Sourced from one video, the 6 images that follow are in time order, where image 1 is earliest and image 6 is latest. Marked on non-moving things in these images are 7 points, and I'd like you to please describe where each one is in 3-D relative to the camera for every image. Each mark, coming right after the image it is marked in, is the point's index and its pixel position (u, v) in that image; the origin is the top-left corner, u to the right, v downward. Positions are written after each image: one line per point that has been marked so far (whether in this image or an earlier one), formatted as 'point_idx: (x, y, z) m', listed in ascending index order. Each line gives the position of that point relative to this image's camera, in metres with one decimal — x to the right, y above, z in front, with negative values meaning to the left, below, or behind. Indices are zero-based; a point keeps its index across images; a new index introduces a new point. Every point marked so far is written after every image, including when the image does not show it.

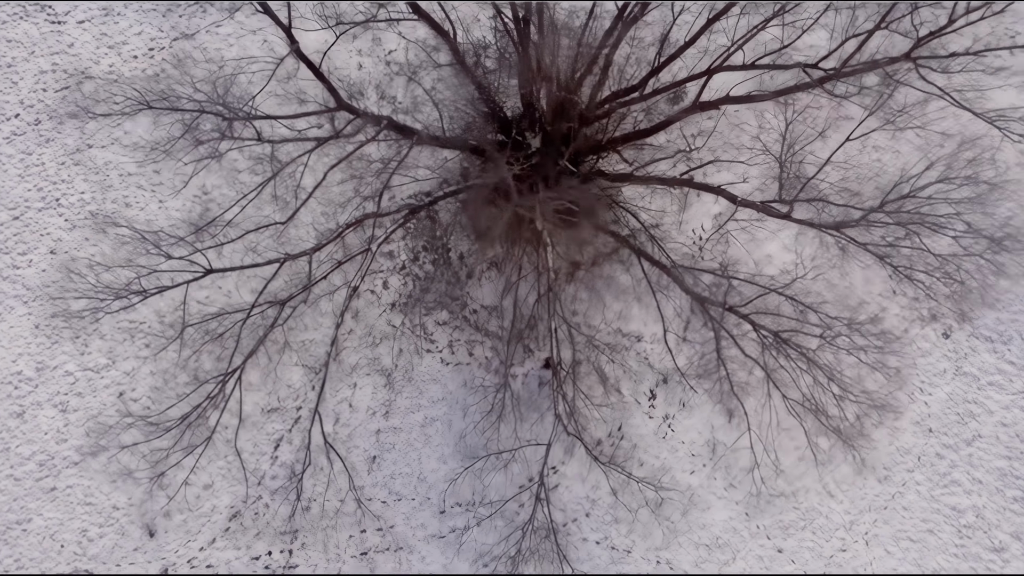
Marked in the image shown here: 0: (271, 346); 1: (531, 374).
0: (-2.0, -0.5, +5.6) m
1: (+0.2, -0.8, +5.9) m
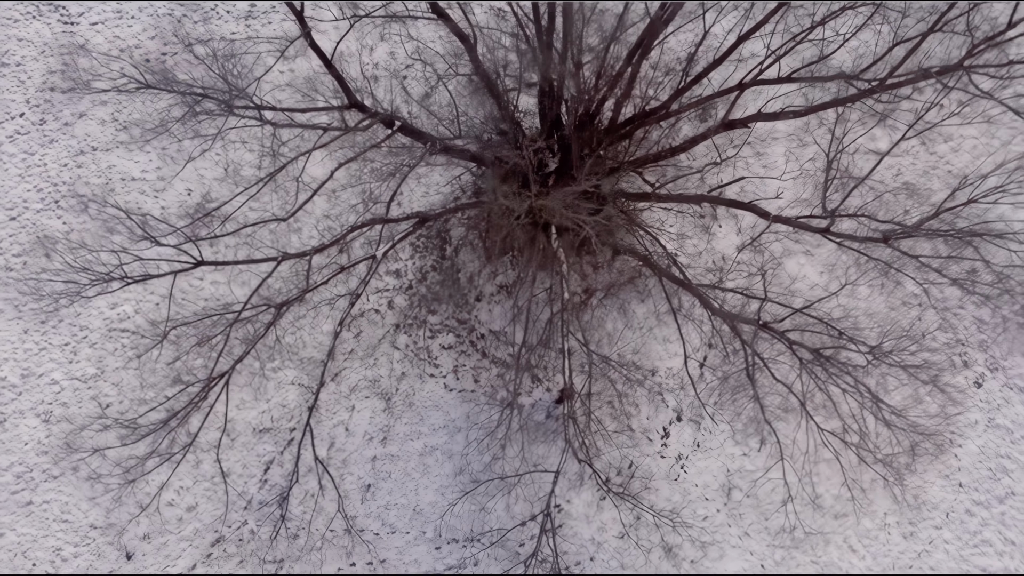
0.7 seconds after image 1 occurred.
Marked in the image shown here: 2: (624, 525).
0: (-2.0, -0.6, +5.3) m
1: (+0.2, -1.0, +5.6) m
2: (+1.0, -2.0, +5.6) m
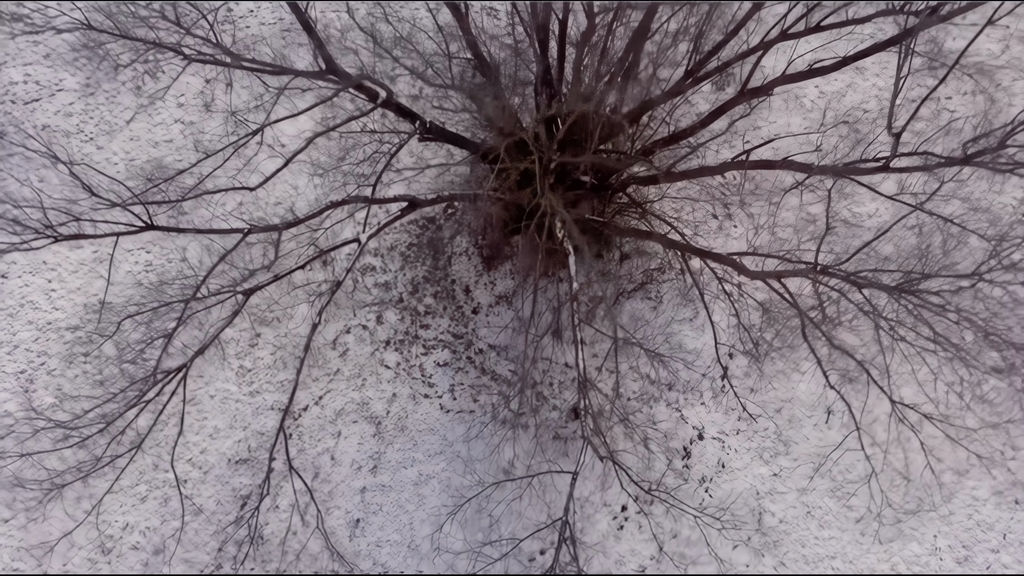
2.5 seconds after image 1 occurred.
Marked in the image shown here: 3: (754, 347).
0: (-2.0, -0.7, +4.8) m
1: (+0.3, -1.1, +5.0) m
2: (+1.0, -2.1, +5.1) m
3: (+2.0, -0.5, +5.5) m
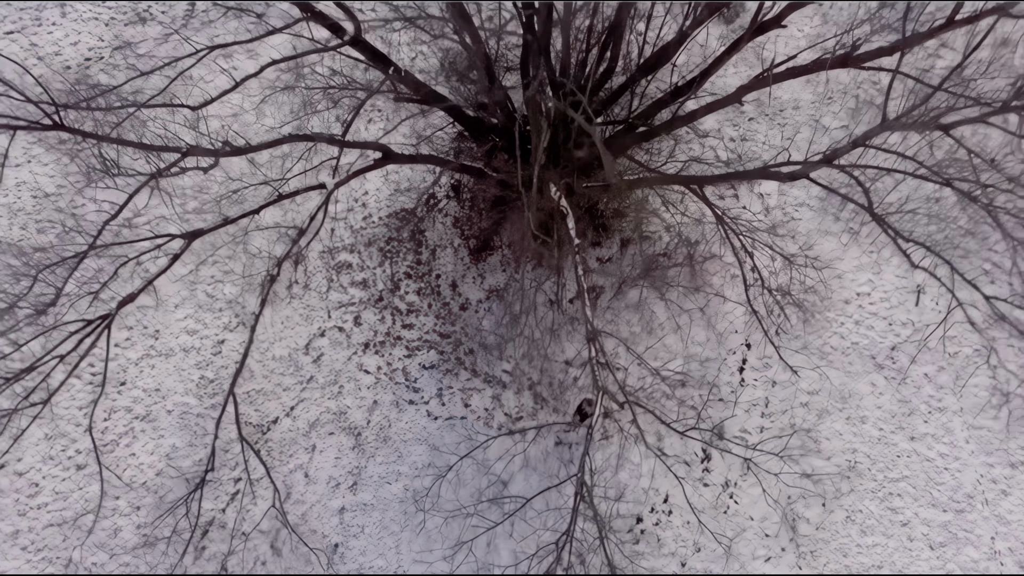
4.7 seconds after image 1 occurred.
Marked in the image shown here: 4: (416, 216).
0: (-2.0, -0.7, +4.3) m
1: (+0.2, -1.0, +4.5) m
2: (+1.1, -2.0, +4.5) m
3: (+2.0, -0.4, +5.0) m
4: (-0.7, +0.5, +4.8) m
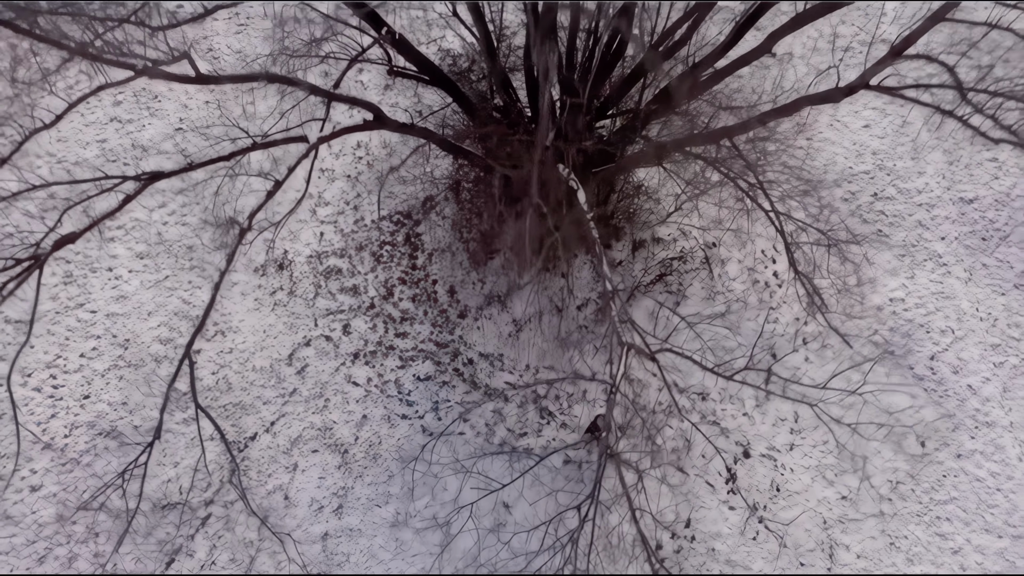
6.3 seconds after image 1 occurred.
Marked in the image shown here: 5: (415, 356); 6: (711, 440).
0: (-2.0, -0.7, +3.9) m
1: (+0.2, -1.0, +4.1) m
2: (+1.1, -2.0, +4.0) m
3: (+2.0, -0.4, +4.5) m
4: (-0.7, +0.5, +4.5) m
5: (-0.6, -0.4, +4.3) m
6: (+1.3, -1.0, +4.4) m
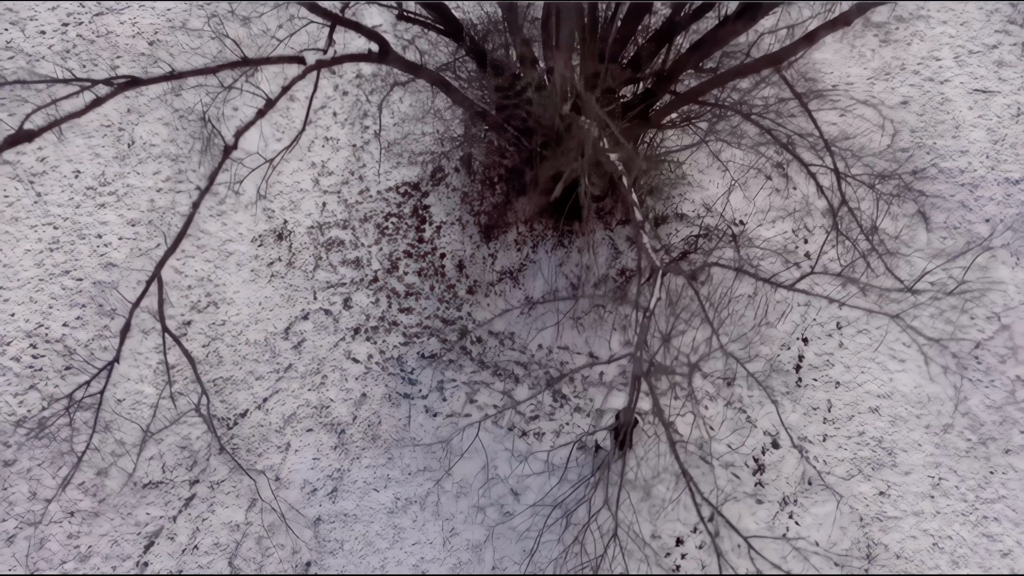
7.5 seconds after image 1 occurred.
0: (-1.9, -0.6, +3.7) m
1: (+0.3, -0.8, +3.8) m
2: (+1.1, -1.8, +3.6) m
3: (+2.1, -0.2, +4.2) m
4: (-0.6, +0.6, +4.2) m
5: (-0.6, -0.3, +4.0) m
6: (+1.4, -0.9, +4.0) m
